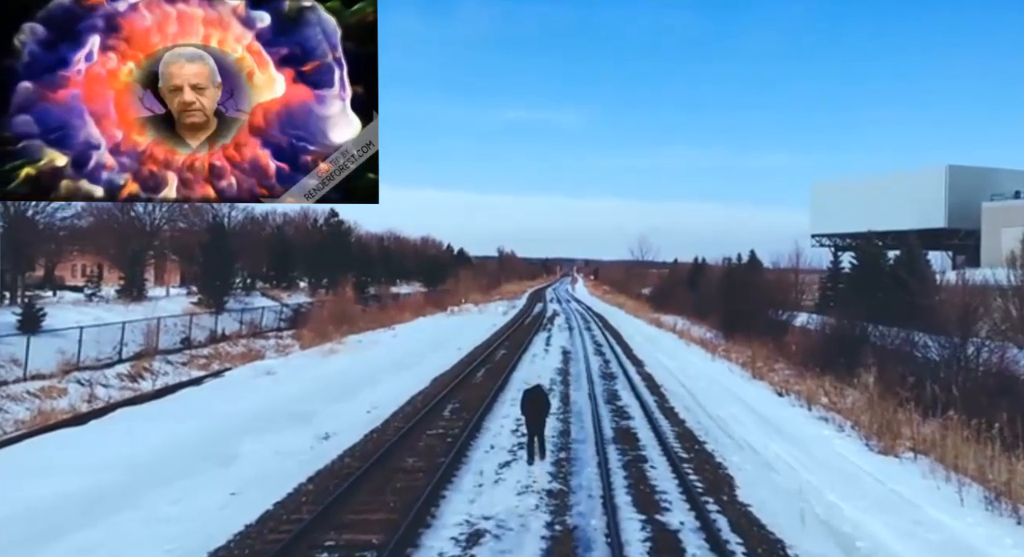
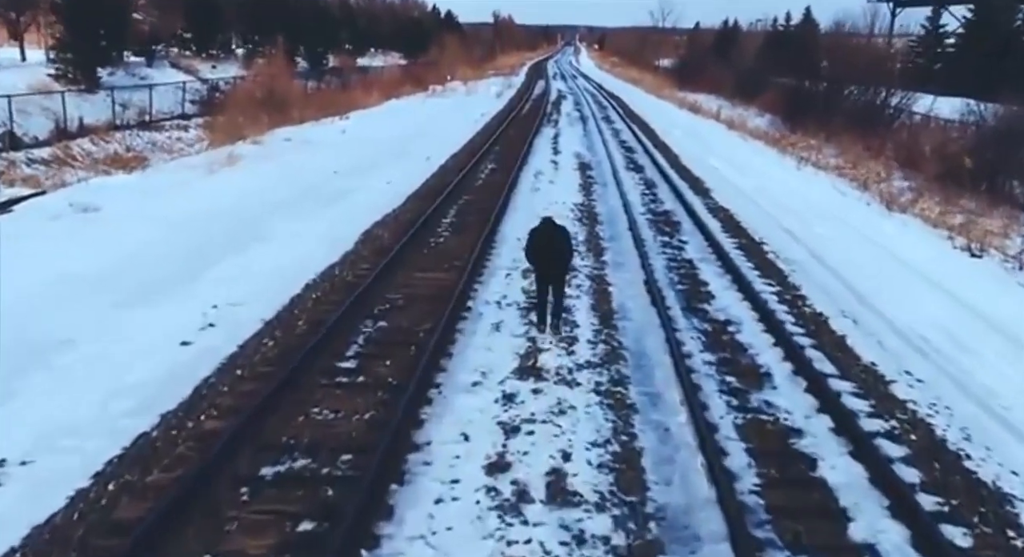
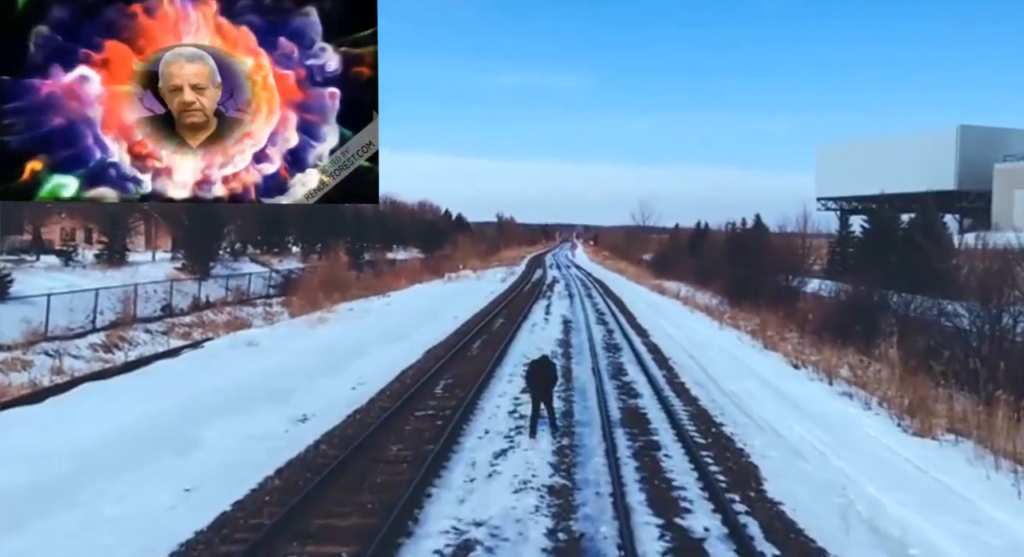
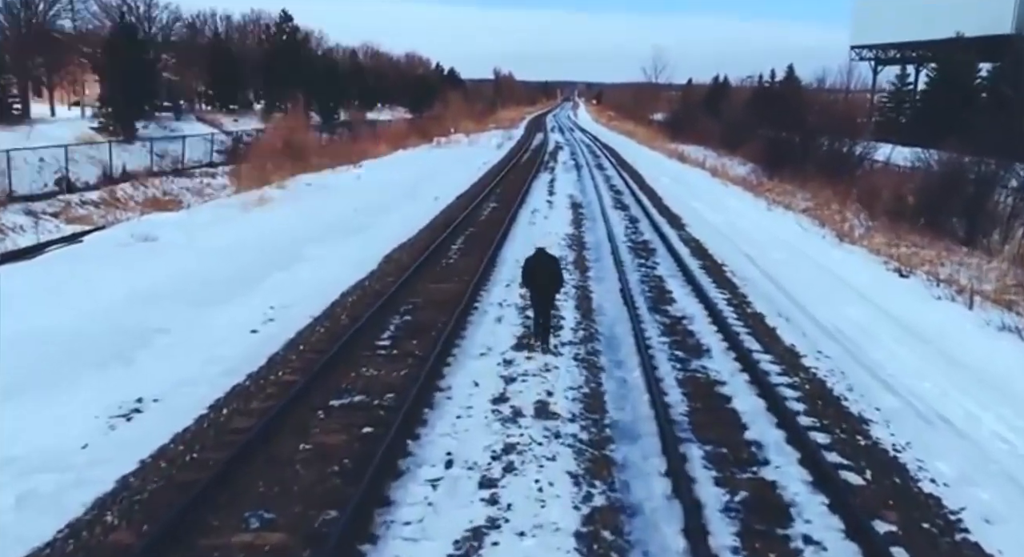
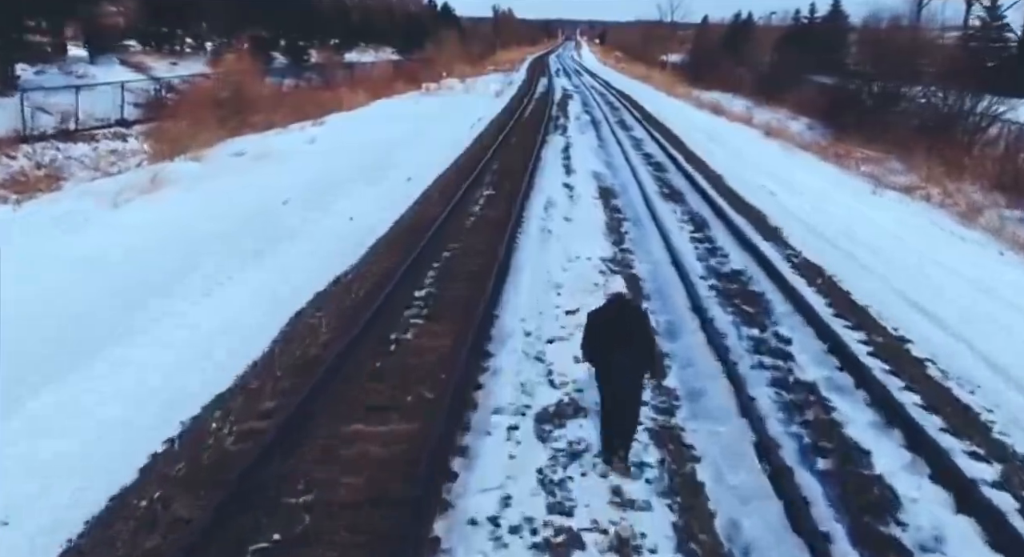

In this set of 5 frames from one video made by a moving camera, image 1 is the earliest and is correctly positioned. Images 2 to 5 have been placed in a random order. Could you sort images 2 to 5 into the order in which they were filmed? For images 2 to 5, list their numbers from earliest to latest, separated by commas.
3, 4, 2, 5
